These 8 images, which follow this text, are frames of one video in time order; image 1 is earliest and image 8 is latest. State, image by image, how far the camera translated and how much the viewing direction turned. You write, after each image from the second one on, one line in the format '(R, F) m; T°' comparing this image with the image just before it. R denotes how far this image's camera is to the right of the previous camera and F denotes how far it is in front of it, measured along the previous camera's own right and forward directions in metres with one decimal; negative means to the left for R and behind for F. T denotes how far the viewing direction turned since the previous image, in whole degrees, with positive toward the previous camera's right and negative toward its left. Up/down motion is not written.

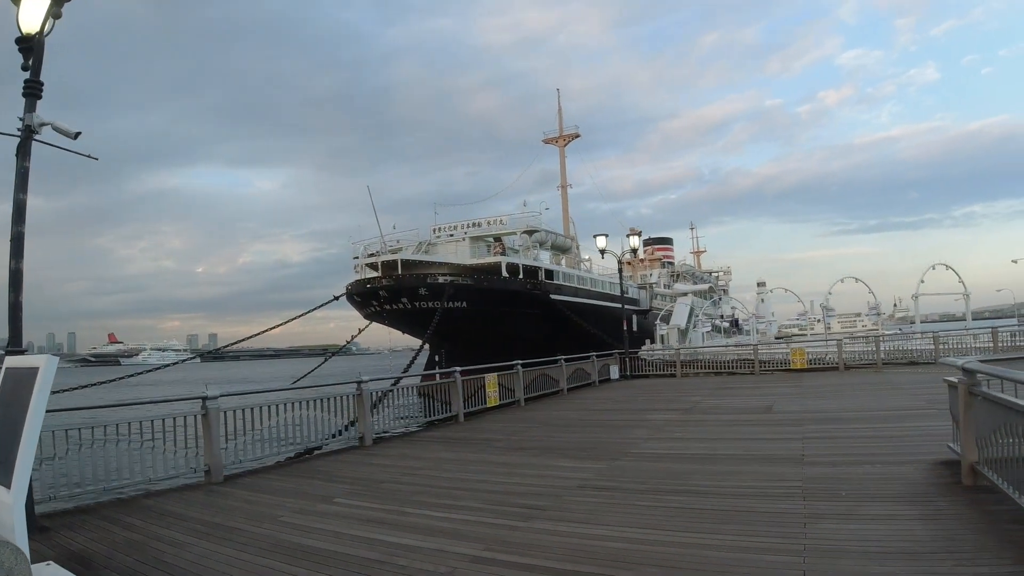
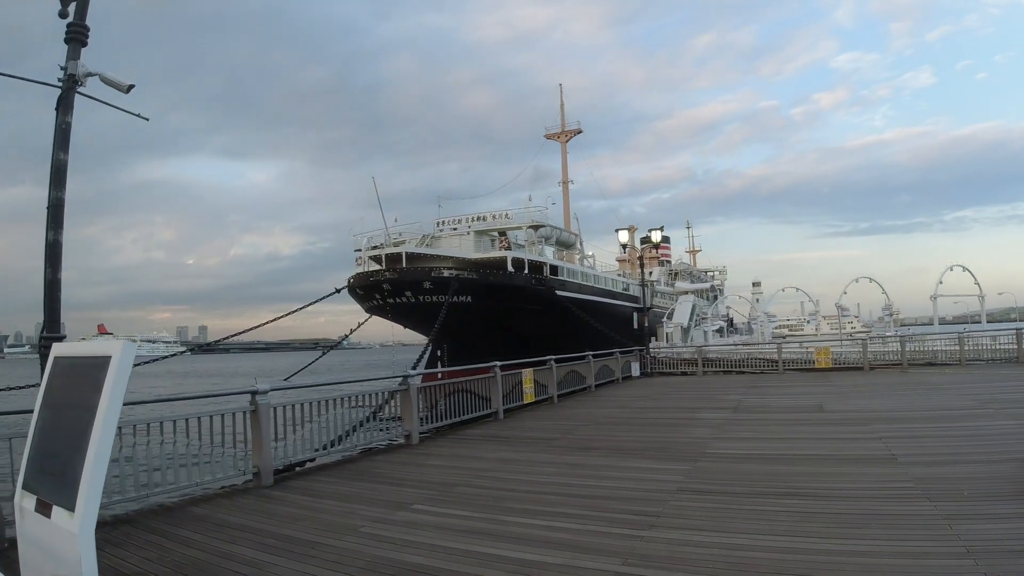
(-0.9, +0.5) m; +1°
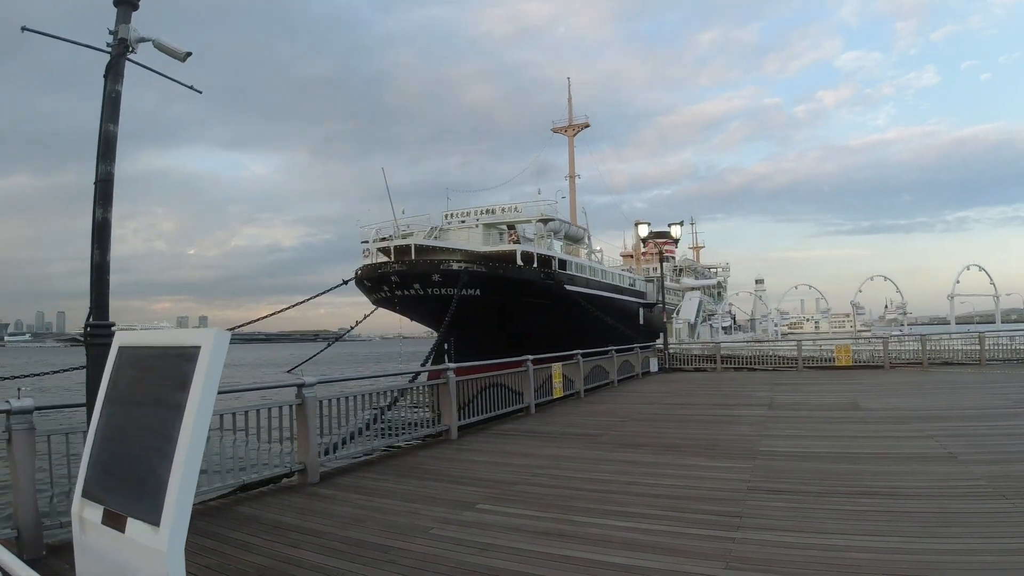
(-0.6, +0.2) m; 0°
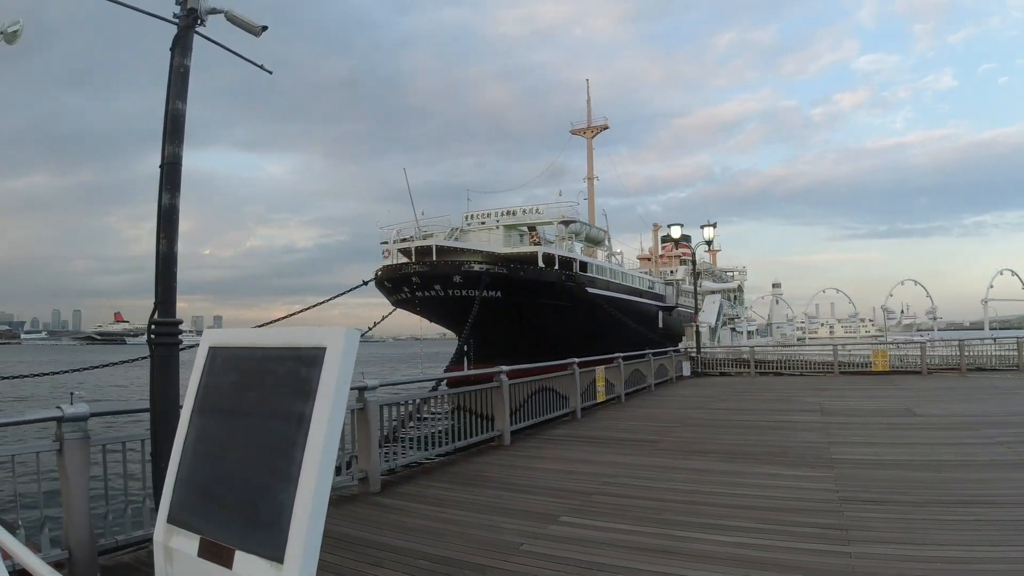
(-0.6, +0.2) m; -1°
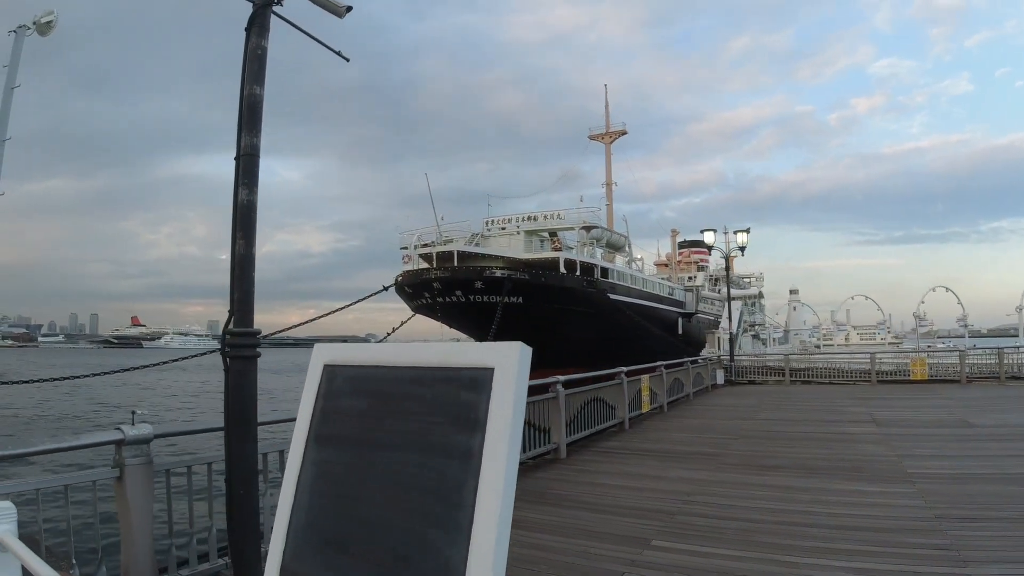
(-0.6, +0.1) m; -1°
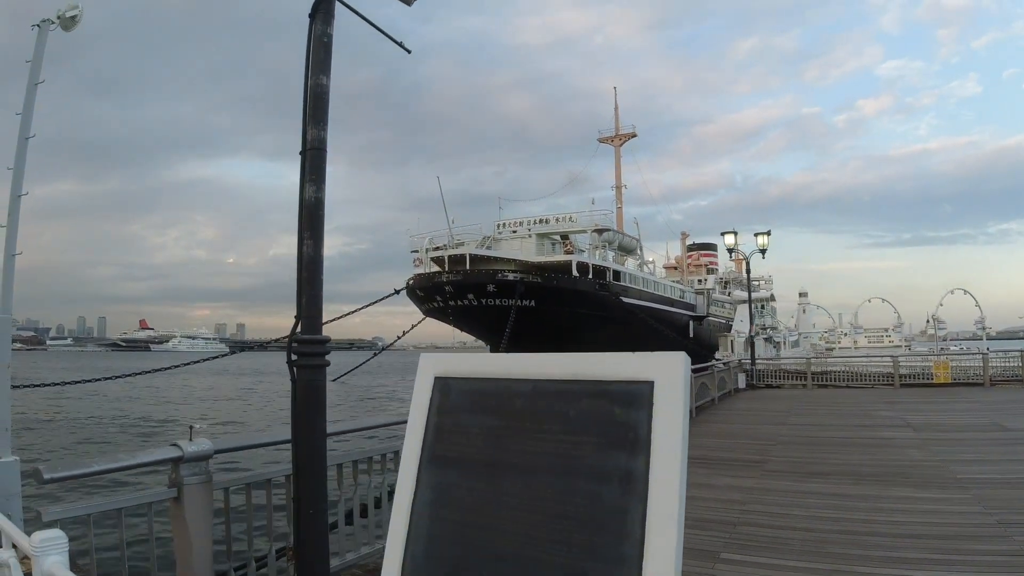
(-0.4, +0.1) m; 0°
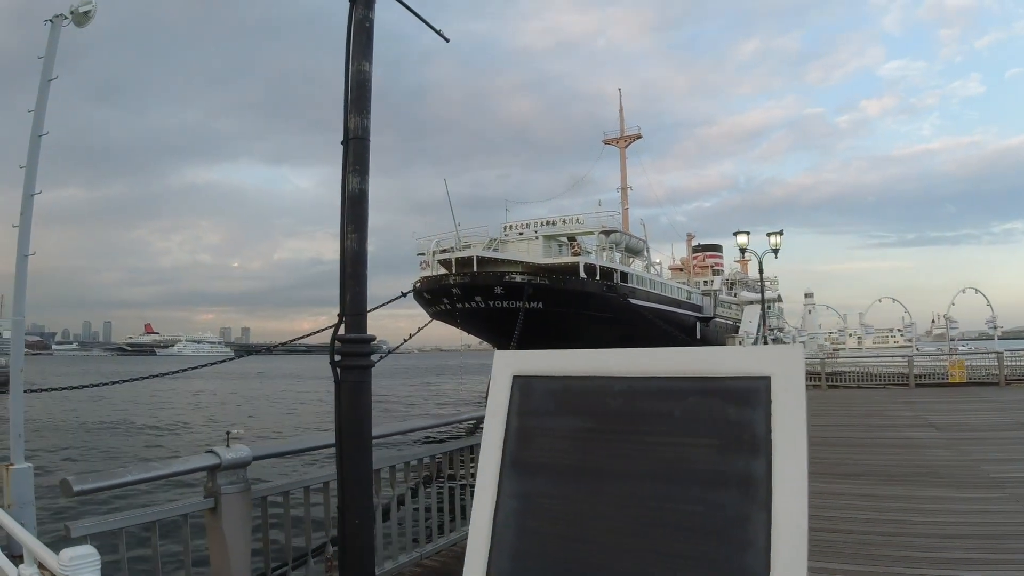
(-0.2, 0.0) m; 0°
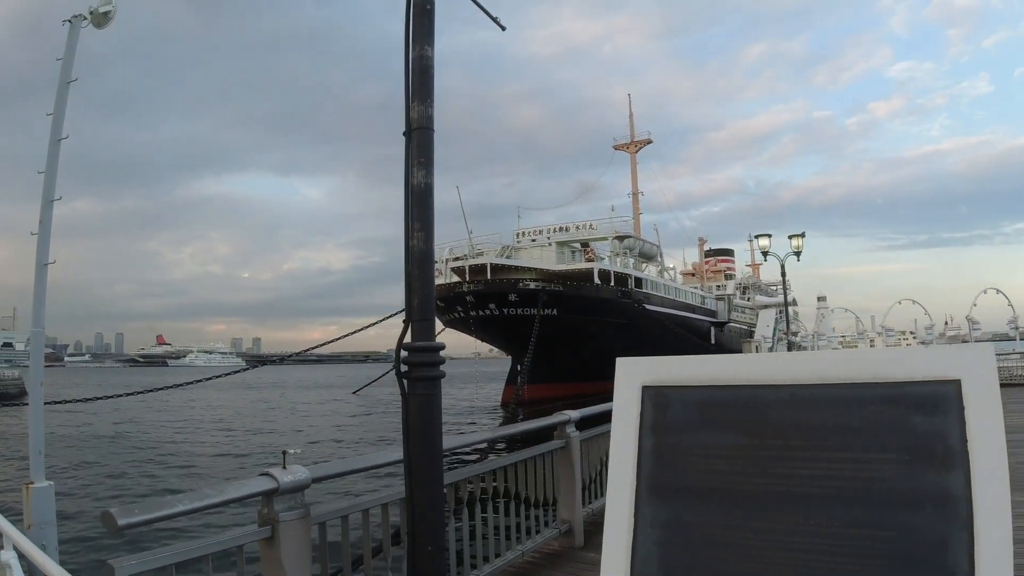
(-0.3, +0.1) m; -1°
